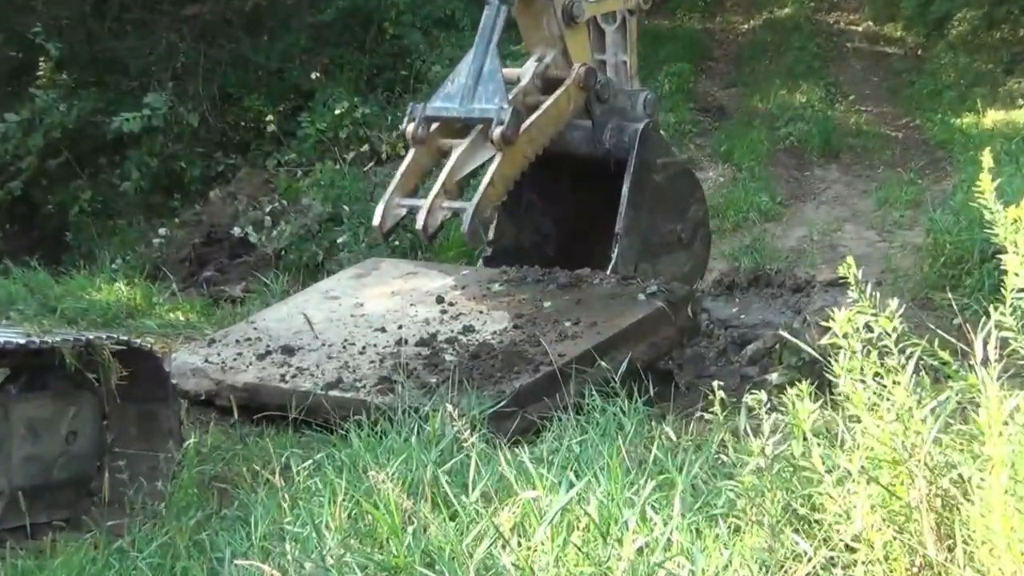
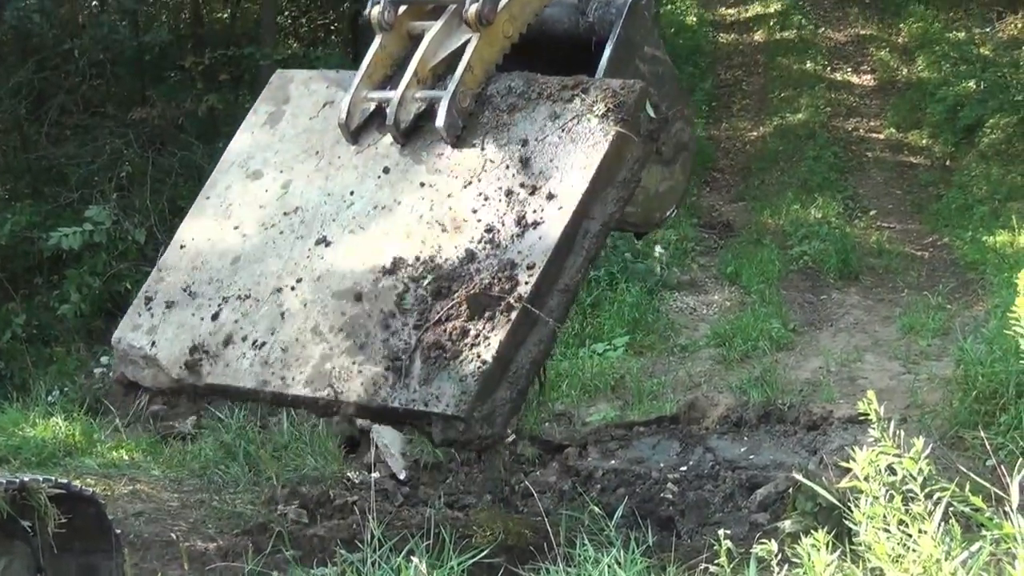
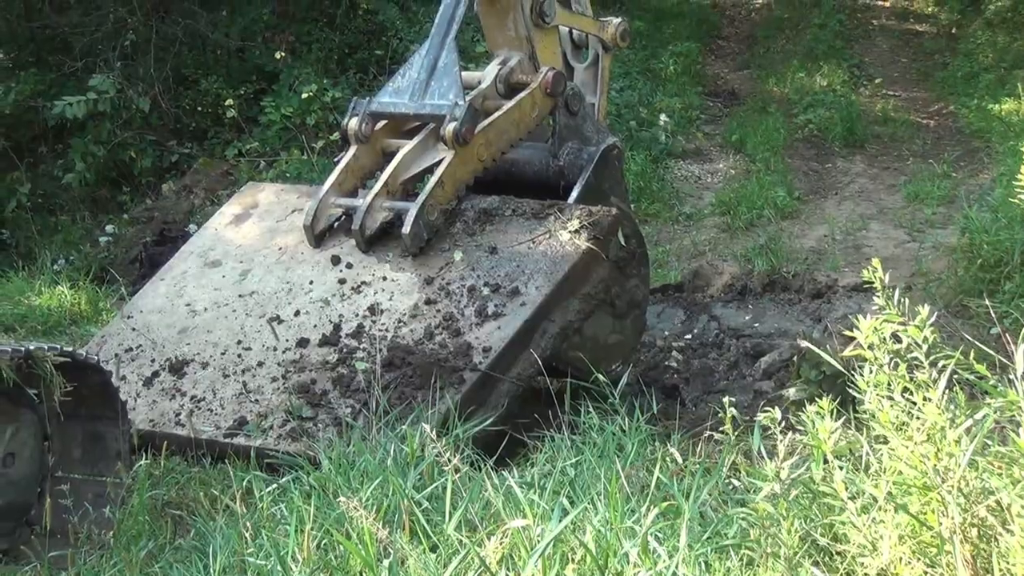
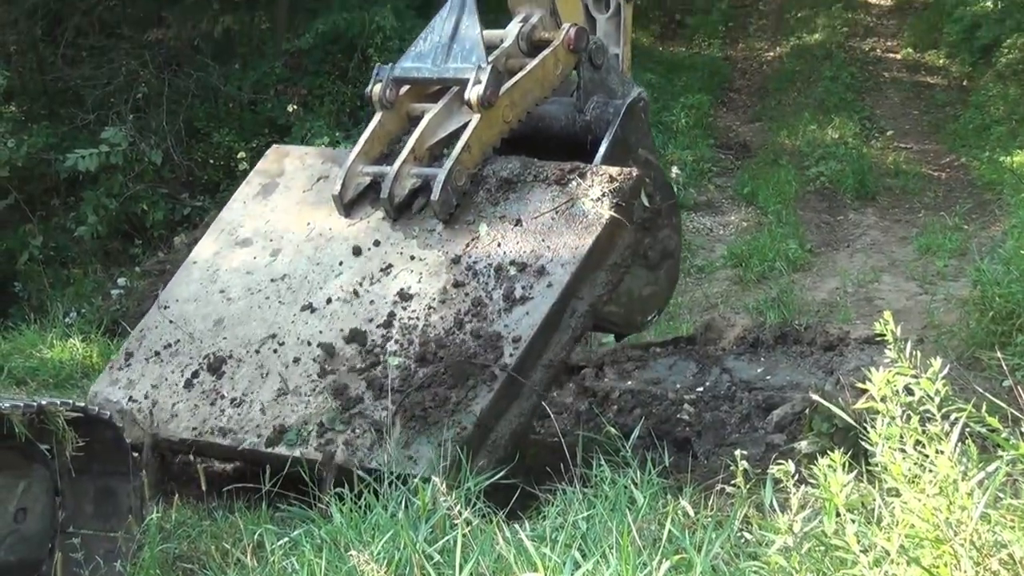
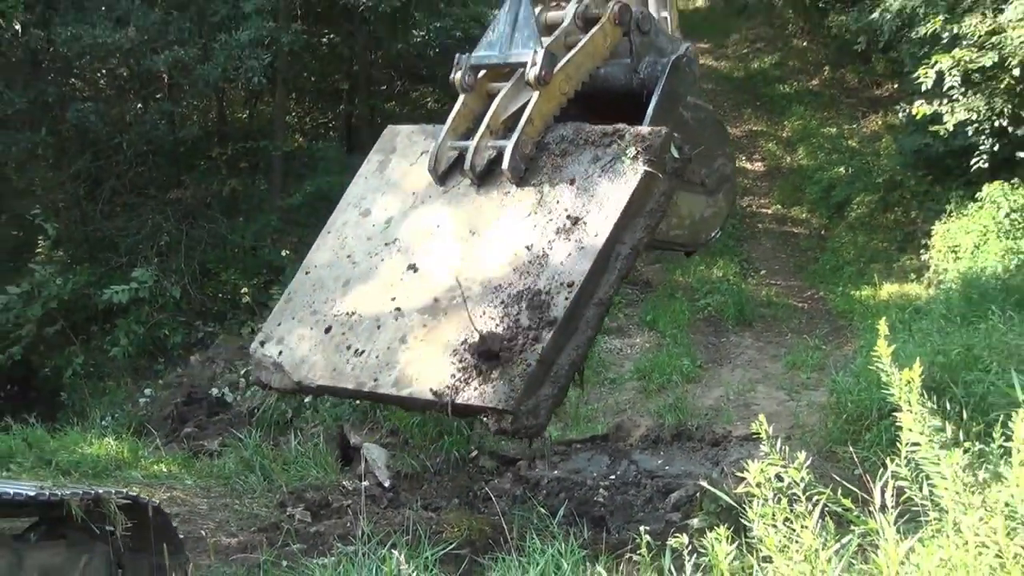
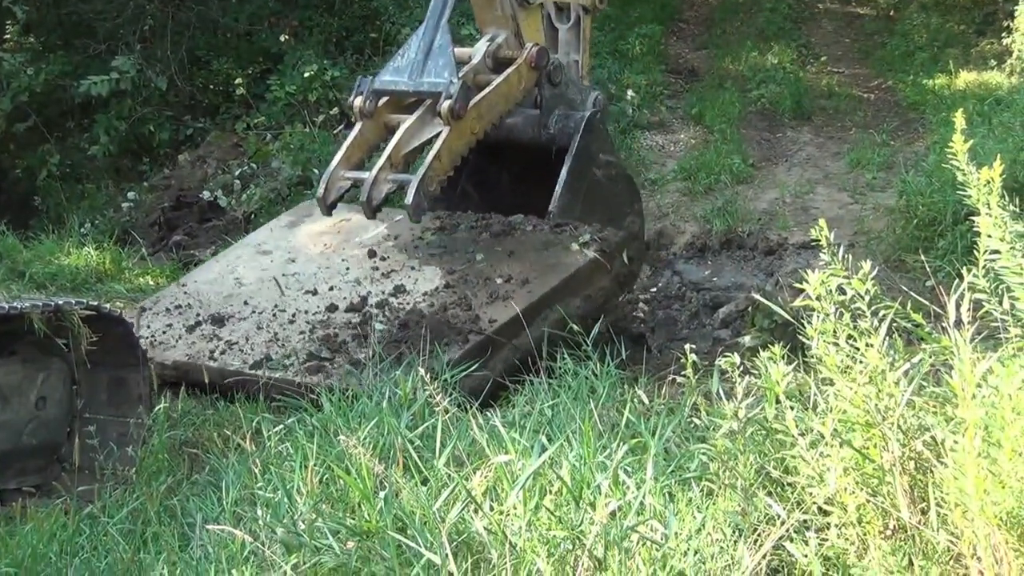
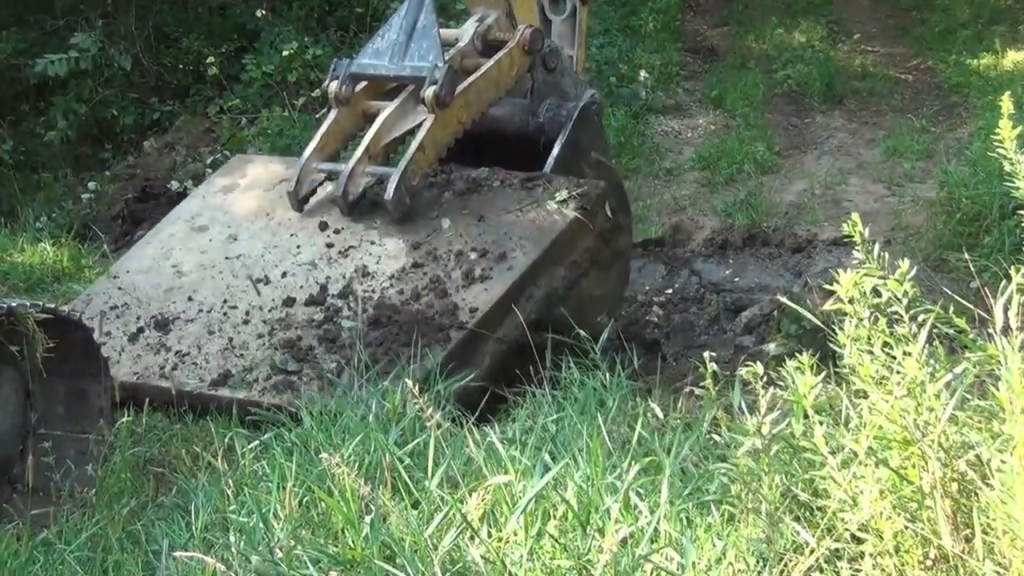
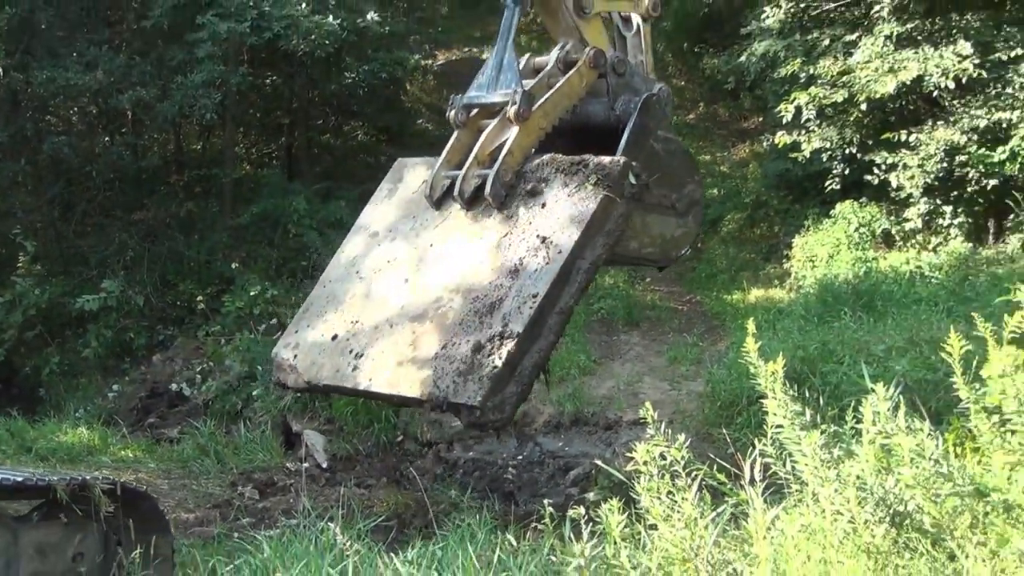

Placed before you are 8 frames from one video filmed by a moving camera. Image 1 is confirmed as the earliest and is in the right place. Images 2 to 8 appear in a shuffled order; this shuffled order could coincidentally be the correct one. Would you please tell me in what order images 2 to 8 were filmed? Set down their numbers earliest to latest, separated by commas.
6, 7, 3, 4, 2, 5, 8
